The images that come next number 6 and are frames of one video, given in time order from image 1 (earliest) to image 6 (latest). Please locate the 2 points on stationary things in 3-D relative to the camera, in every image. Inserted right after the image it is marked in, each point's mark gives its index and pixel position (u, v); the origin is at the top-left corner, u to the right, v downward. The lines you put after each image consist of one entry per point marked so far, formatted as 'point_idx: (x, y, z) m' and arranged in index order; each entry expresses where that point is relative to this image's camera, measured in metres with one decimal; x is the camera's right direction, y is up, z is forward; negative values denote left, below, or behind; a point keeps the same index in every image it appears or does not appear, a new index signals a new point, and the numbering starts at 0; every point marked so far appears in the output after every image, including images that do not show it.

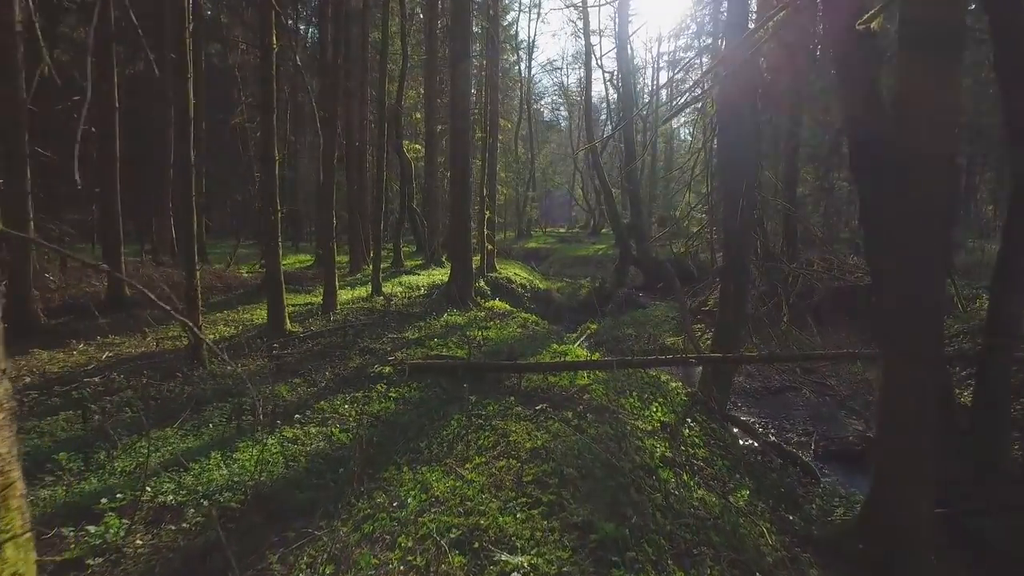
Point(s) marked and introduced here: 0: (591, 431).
0: (+0.9, -1.7, +5.7) m
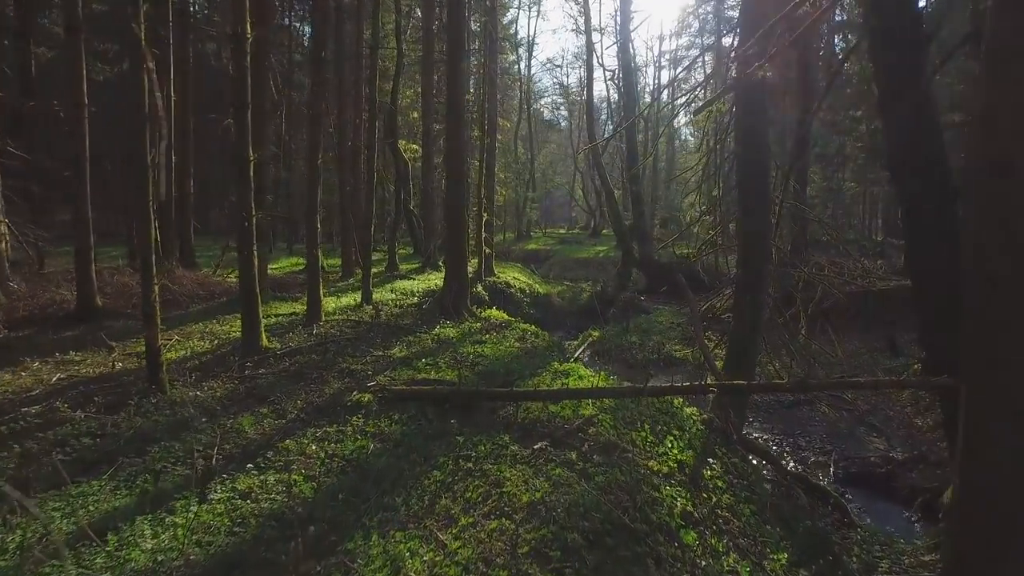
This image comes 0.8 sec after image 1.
0: (+0.9, -1.9, +4.9) m
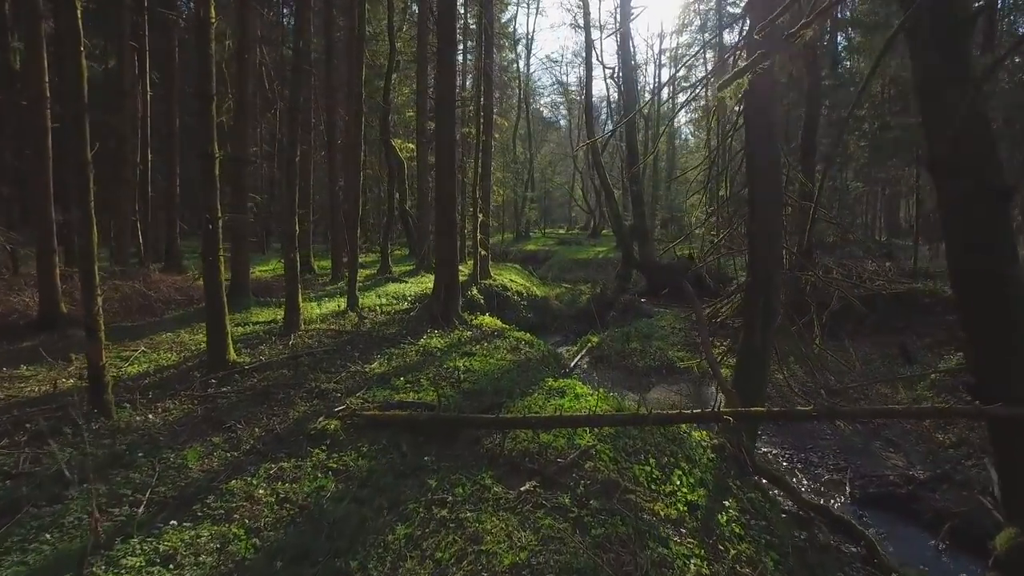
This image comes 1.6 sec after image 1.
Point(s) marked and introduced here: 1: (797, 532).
0: (+0.7, -2.1, +4.1) m
1: (+3.3, -2.8, +5.6) m
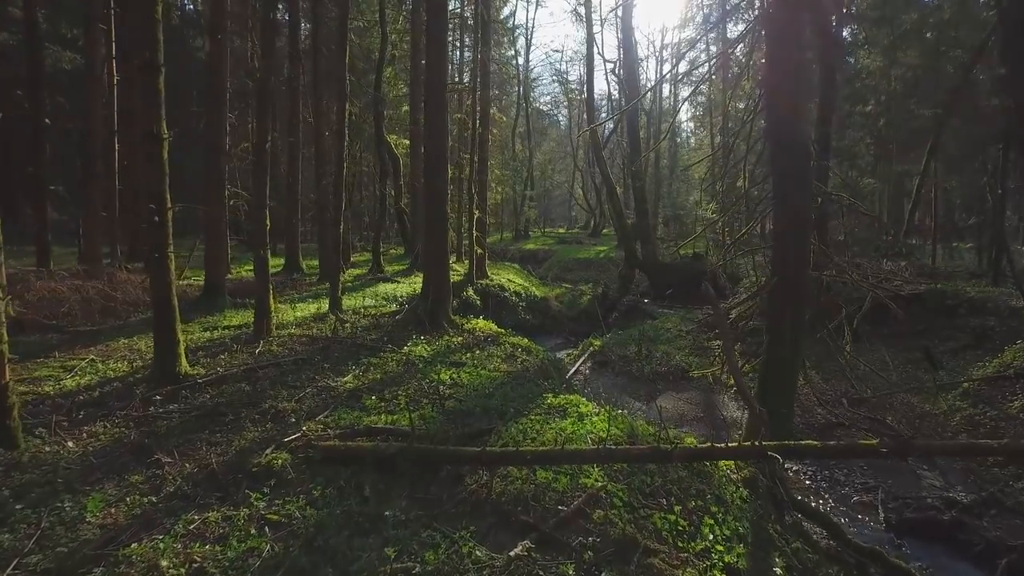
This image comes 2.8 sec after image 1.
0: (+0.6, -2.1, +3.1) m
1: (+3.2, -2.8, +4.5) m
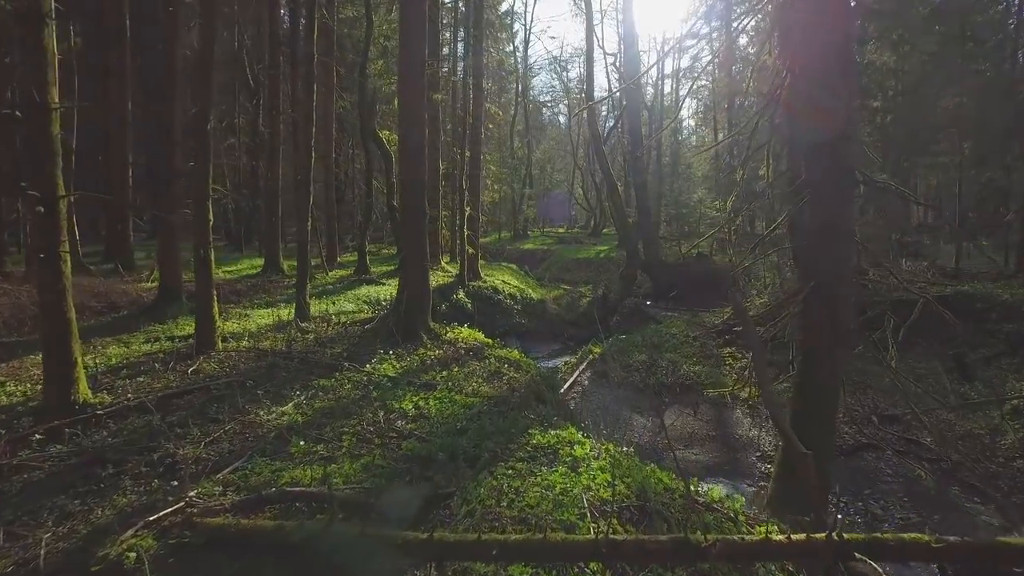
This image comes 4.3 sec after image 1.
0: (+0.4, -2.2, +1.7) m
1: (+2.9, -2.9, +3.1) m
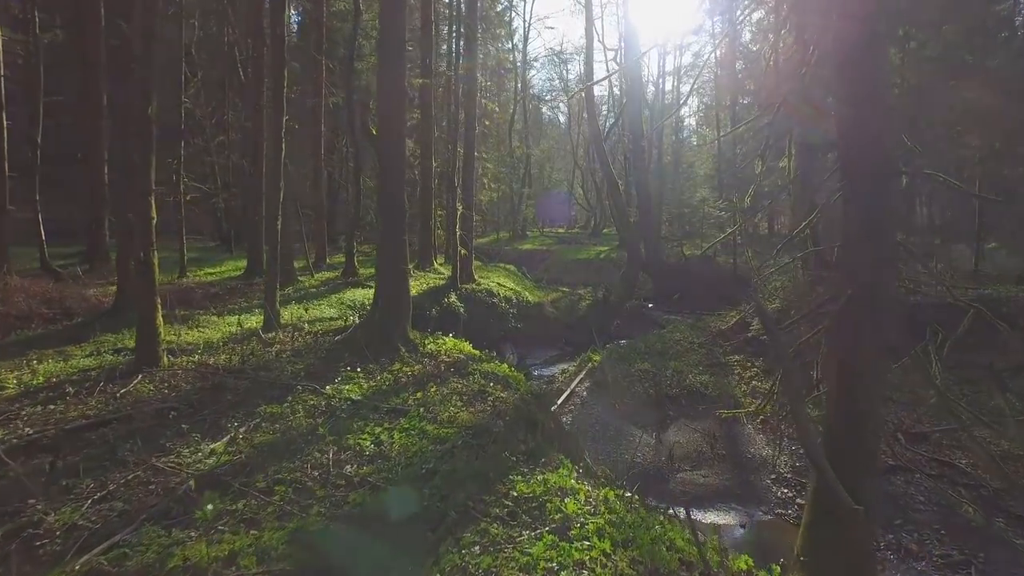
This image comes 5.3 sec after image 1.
0: (+0.2, -2.3, +0.6) m
1: (+2.7, -3.0, +2.1) m
